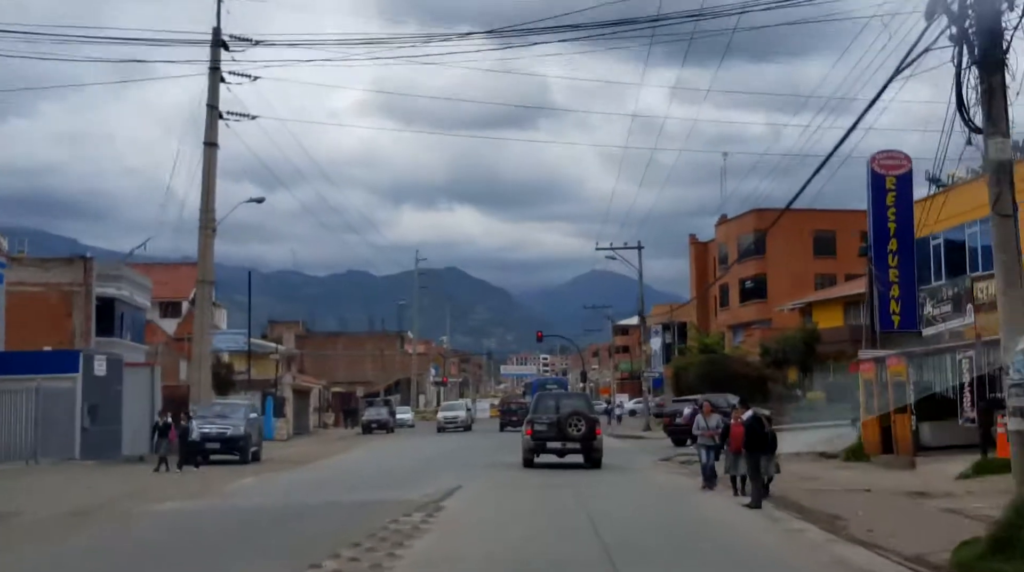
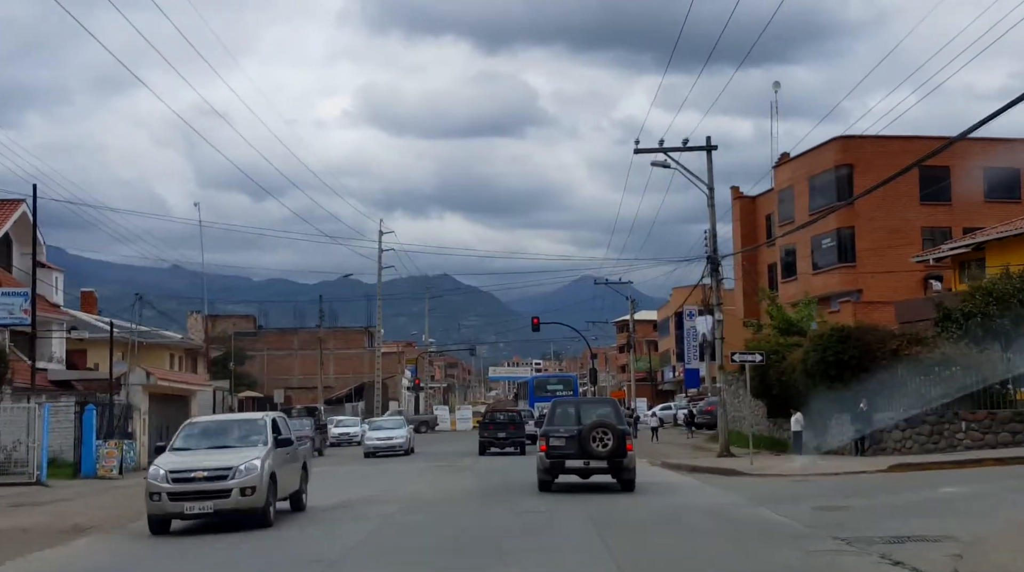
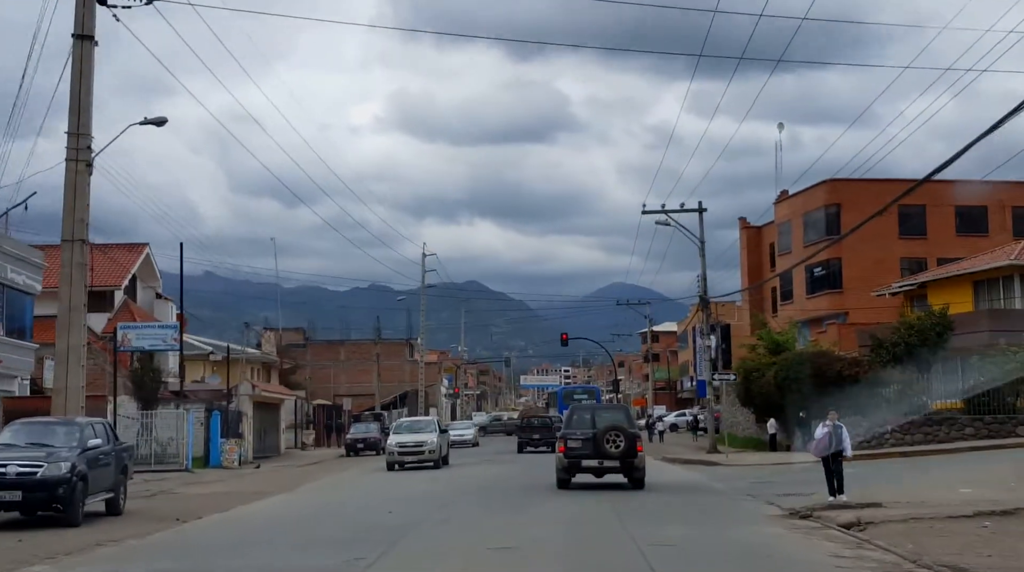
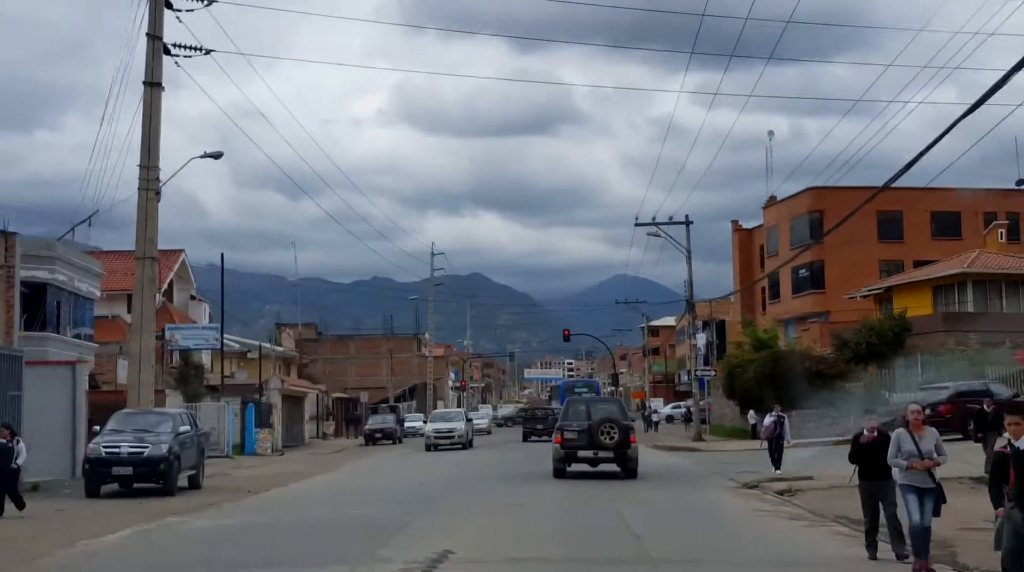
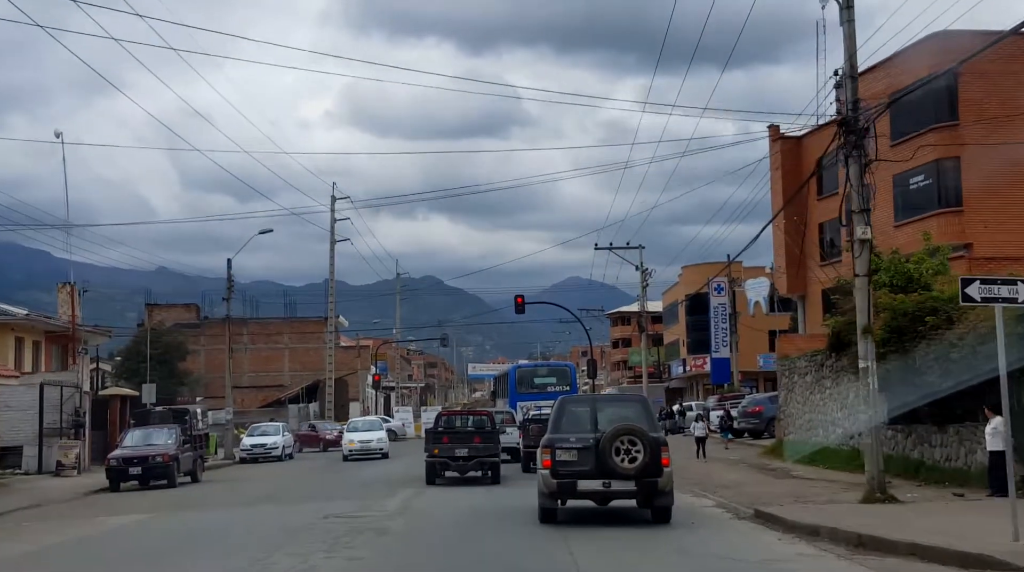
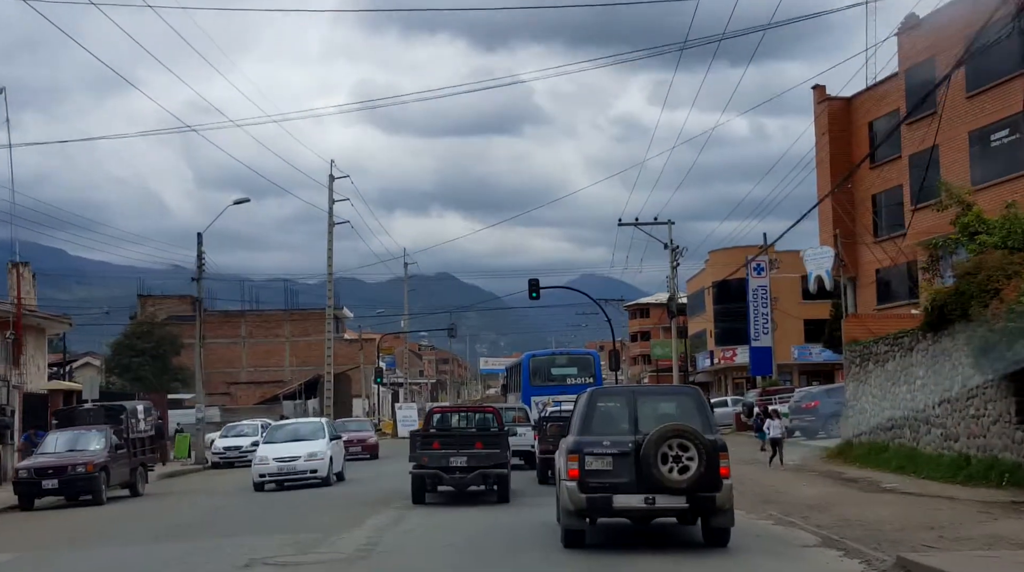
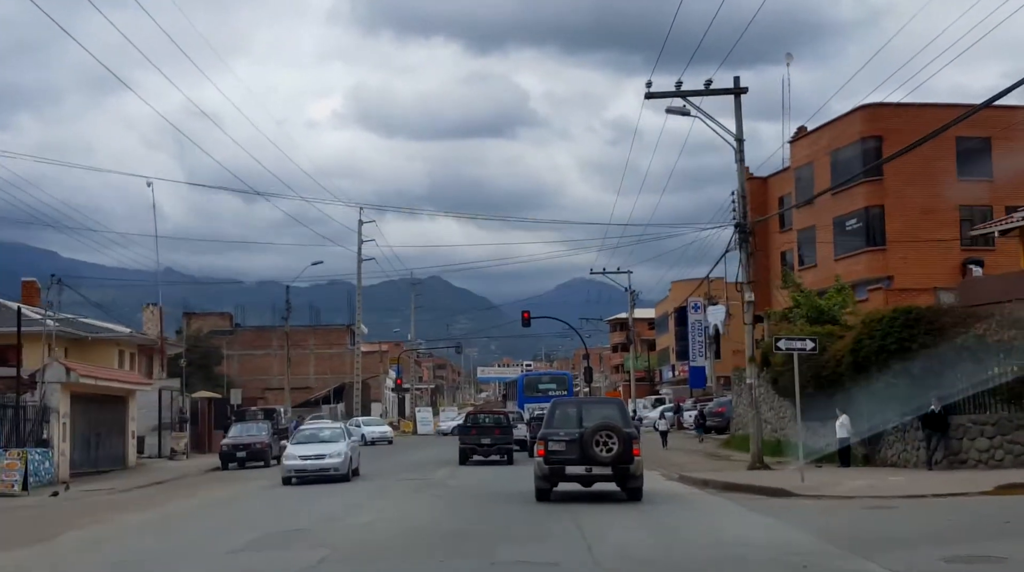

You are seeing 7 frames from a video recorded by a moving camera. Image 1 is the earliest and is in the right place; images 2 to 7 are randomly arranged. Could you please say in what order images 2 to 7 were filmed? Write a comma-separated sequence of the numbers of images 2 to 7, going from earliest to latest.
4, 3, 2, 7, 5, 6
